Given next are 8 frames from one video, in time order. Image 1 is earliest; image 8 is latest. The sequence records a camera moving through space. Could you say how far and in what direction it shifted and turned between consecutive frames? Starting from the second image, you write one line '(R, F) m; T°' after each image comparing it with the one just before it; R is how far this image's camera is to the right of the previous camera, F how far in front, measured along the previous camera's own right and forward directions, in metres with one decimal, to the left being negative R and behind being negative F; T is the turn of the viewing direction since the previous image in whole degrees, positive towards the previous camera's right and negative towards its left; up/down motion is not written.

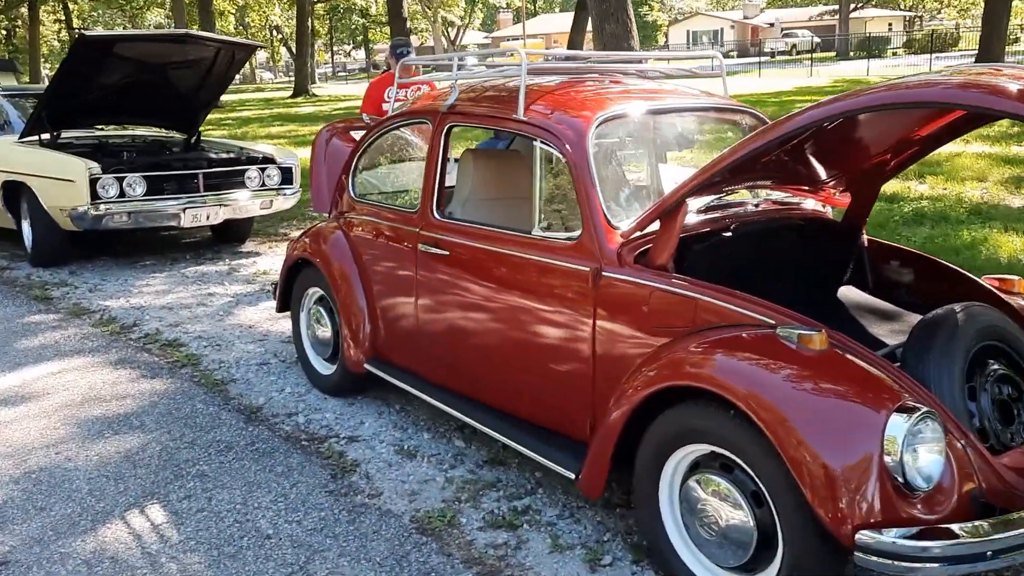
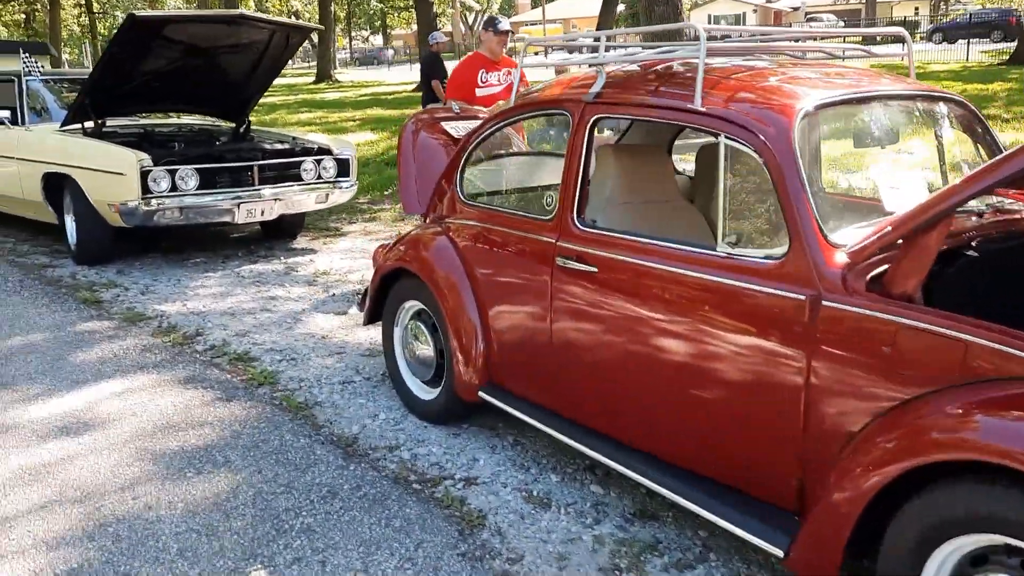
(-0.5, +0.5) m; -1°
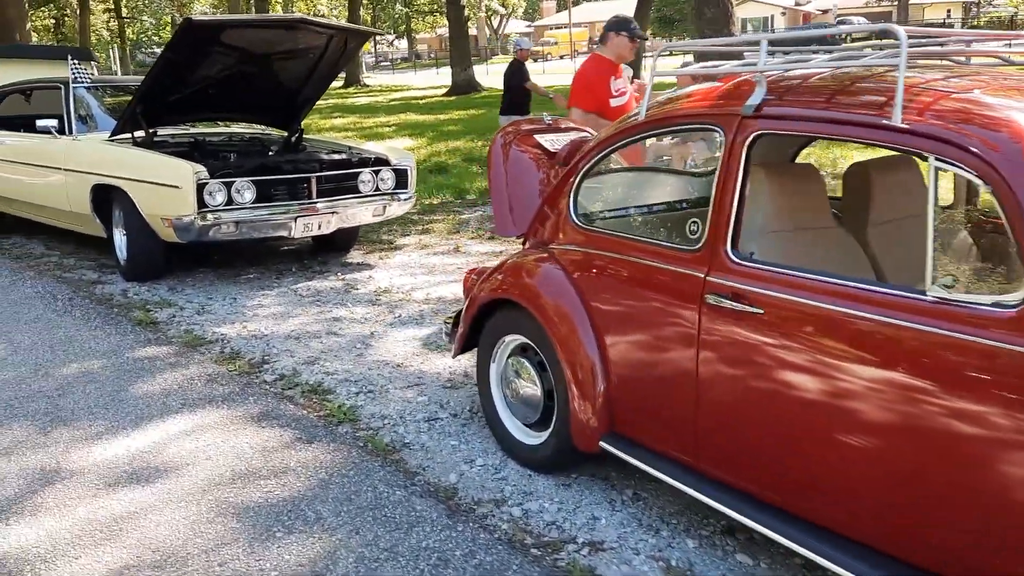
(-0.4, +0.4) m; -1°
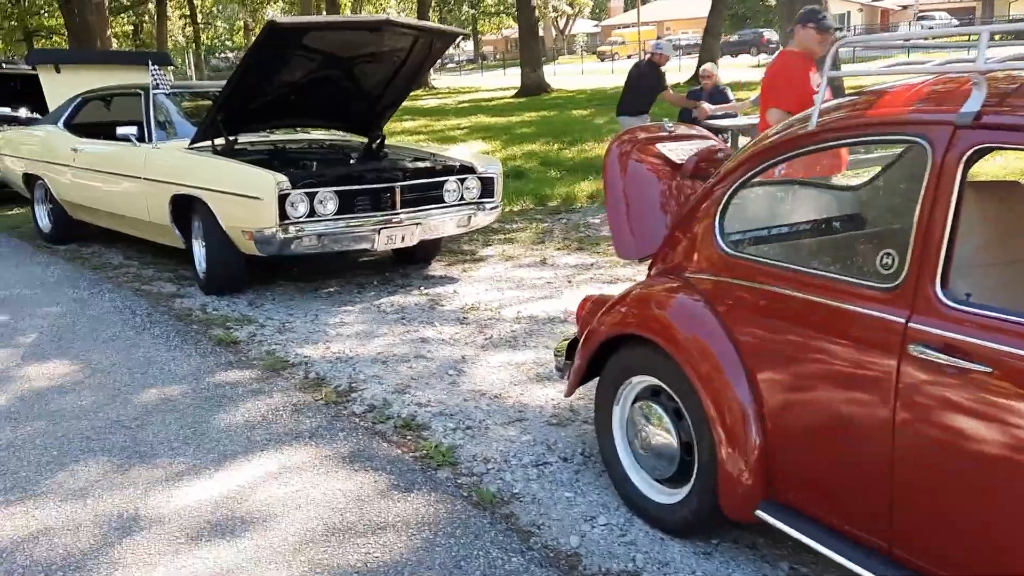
(-0.2, +0.4) m; -4°
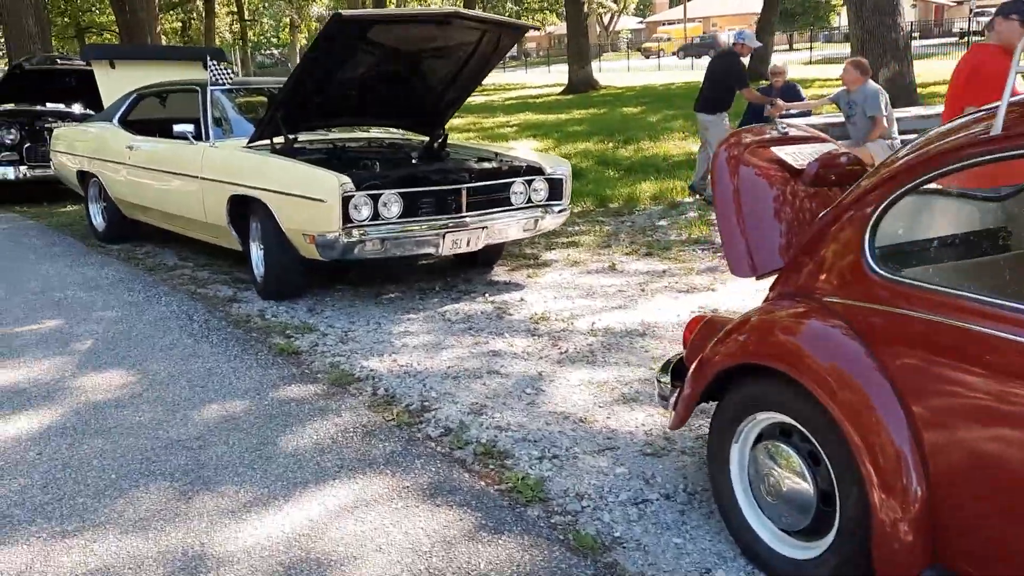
(-0.2, +0.3) m; -3°
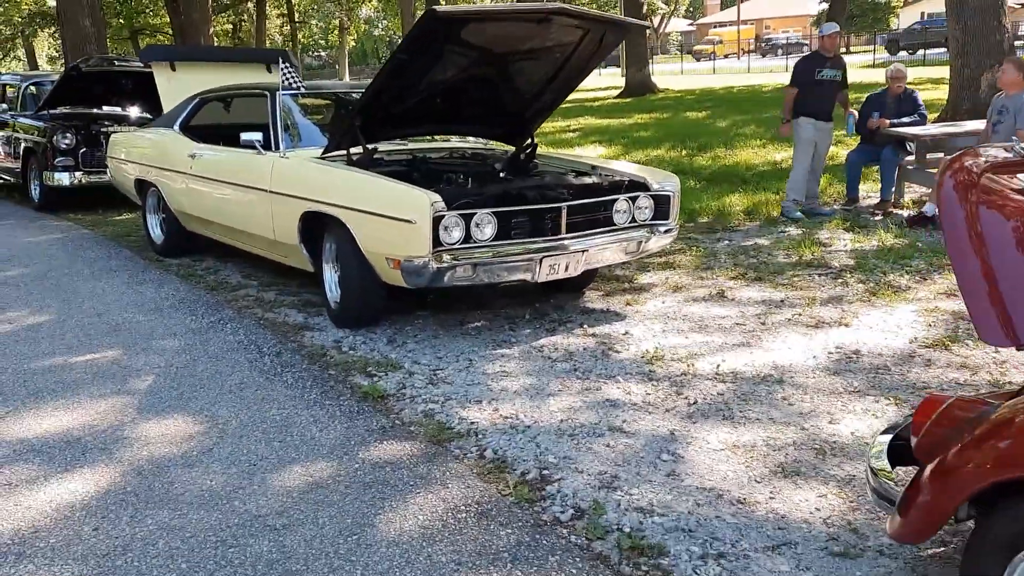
(-0.4, +0.6) m; -3°
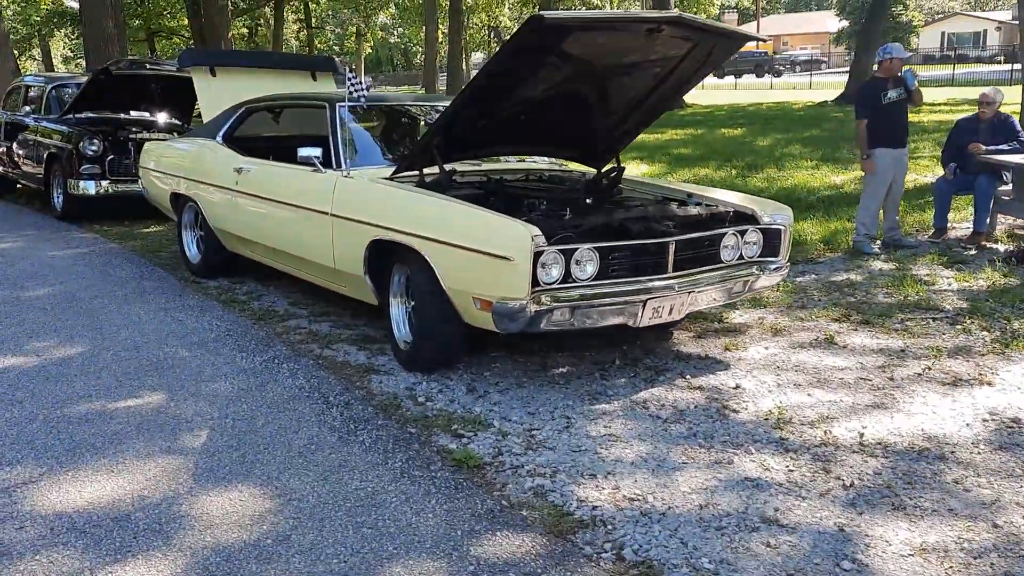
(-0.5, +0.6) m; 0°
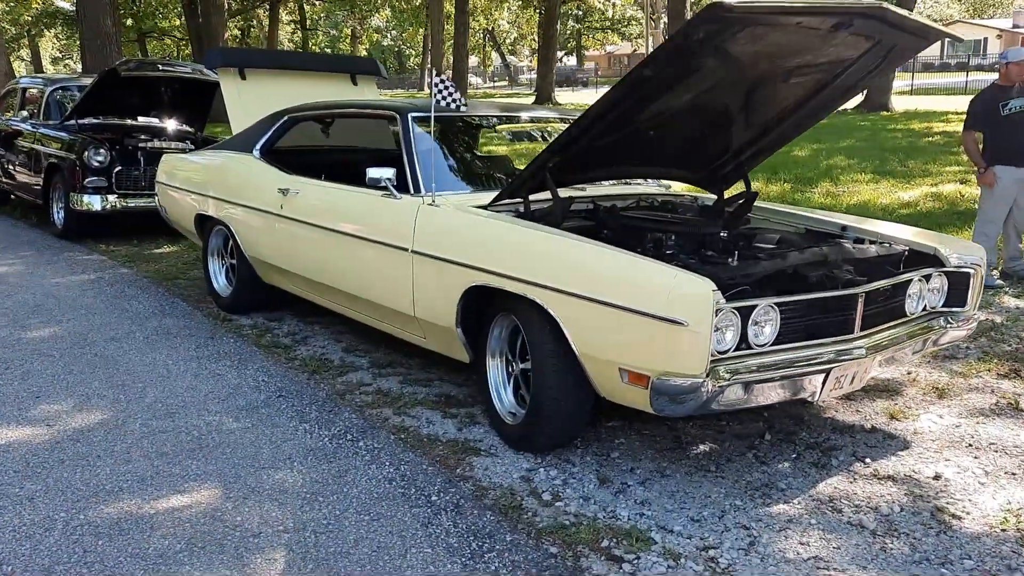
(-0.6, +1.0) m; +1°
